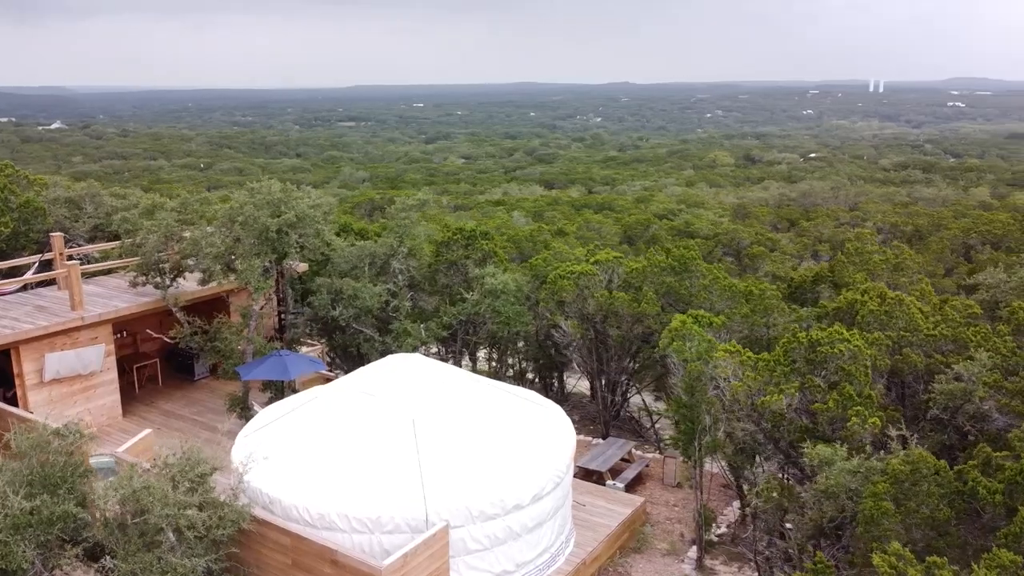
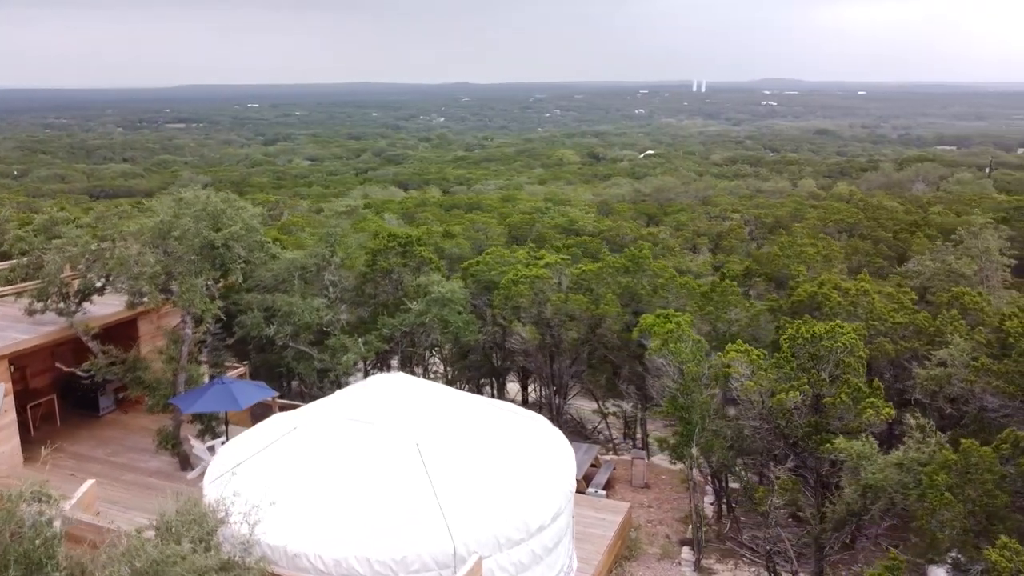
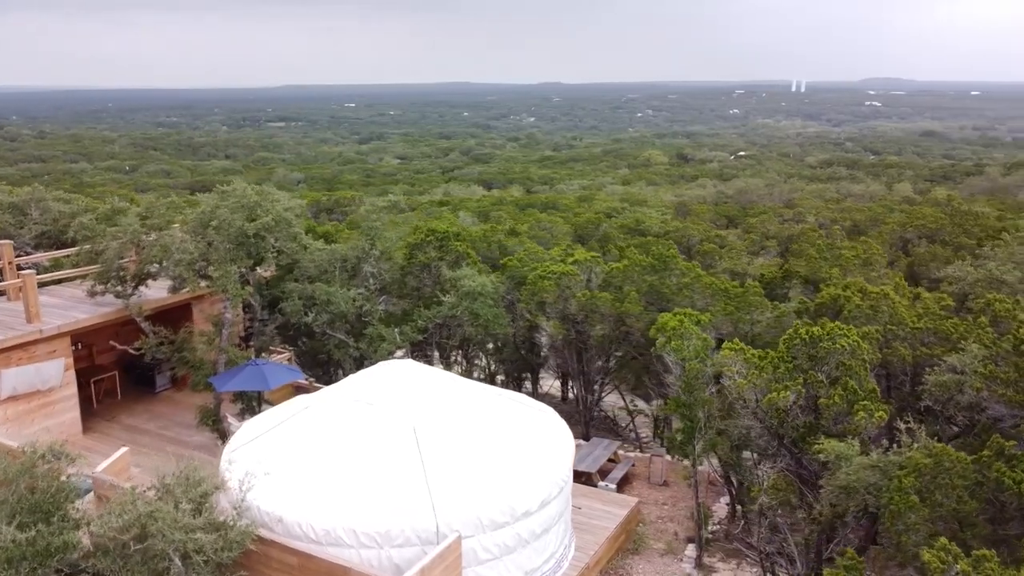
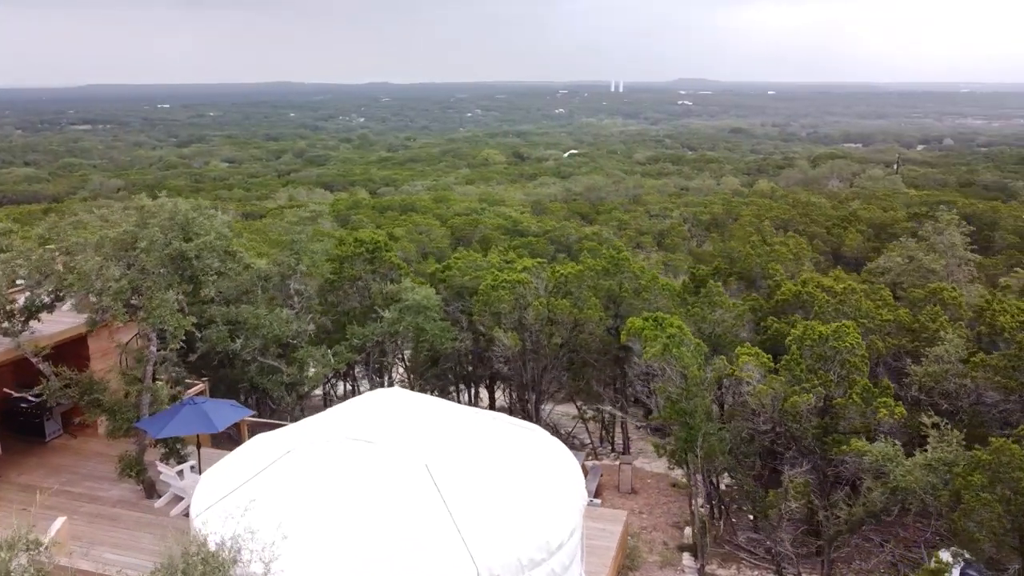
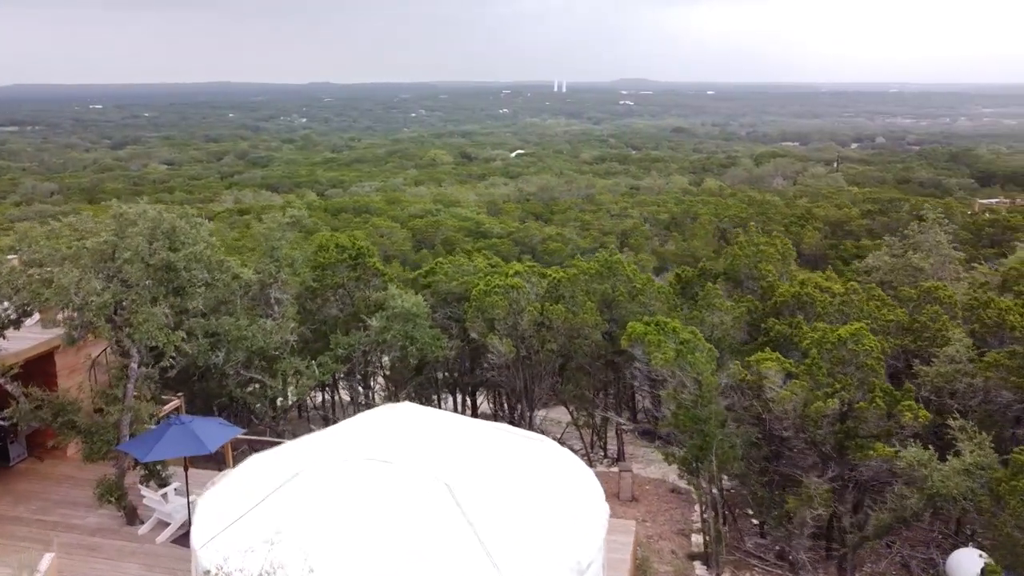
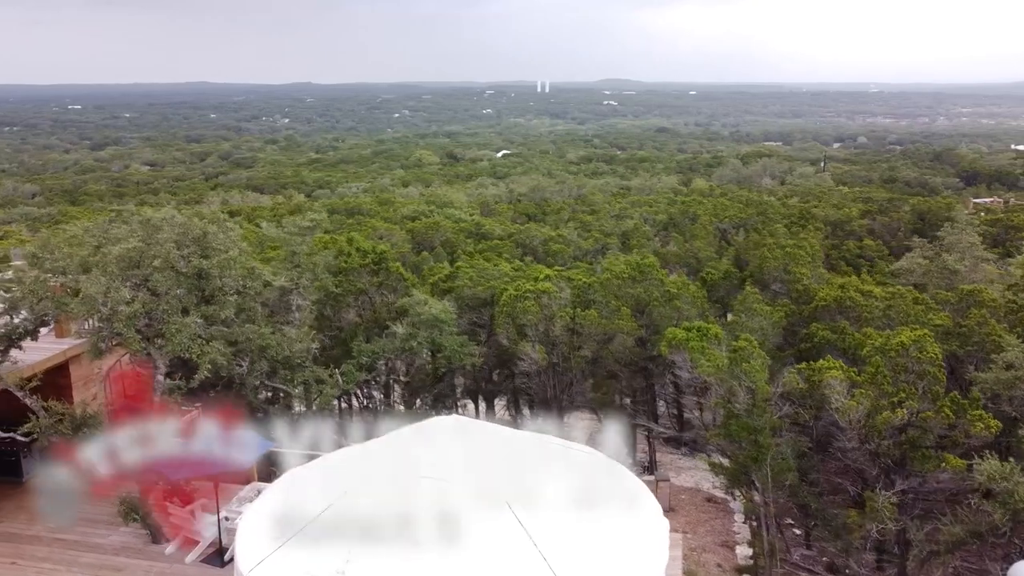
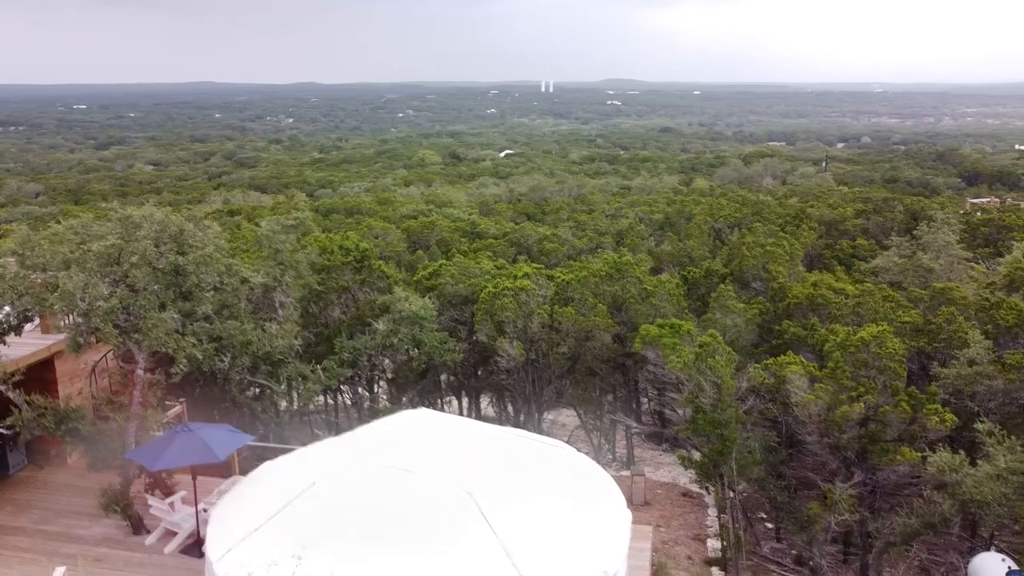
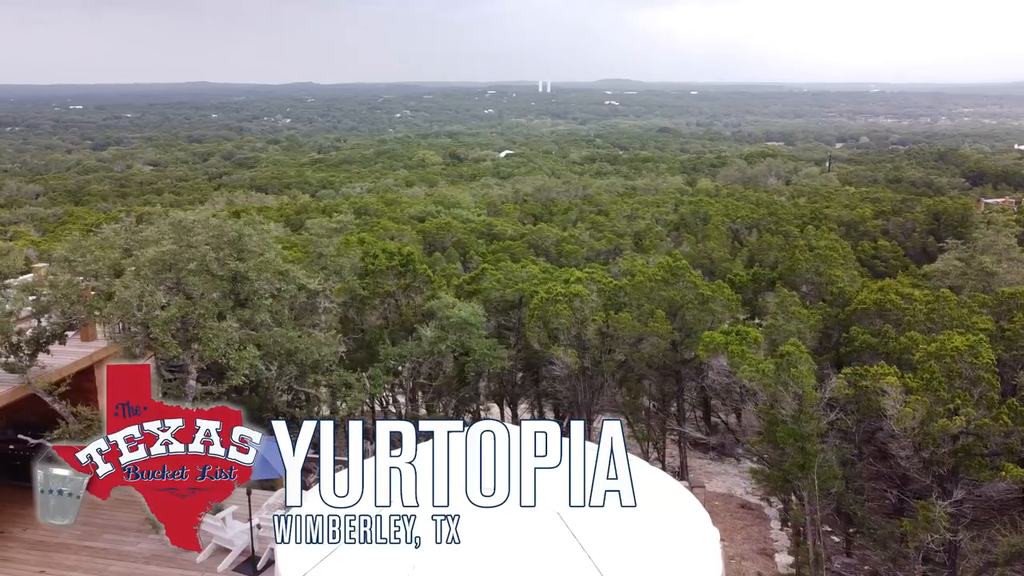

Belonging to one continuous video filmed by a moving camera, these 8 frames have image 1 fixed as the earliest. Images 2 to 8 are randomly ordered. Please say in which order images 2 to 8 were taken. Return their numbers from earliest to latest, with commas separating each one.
3, 2, 4, 5, 7, 6, 8
